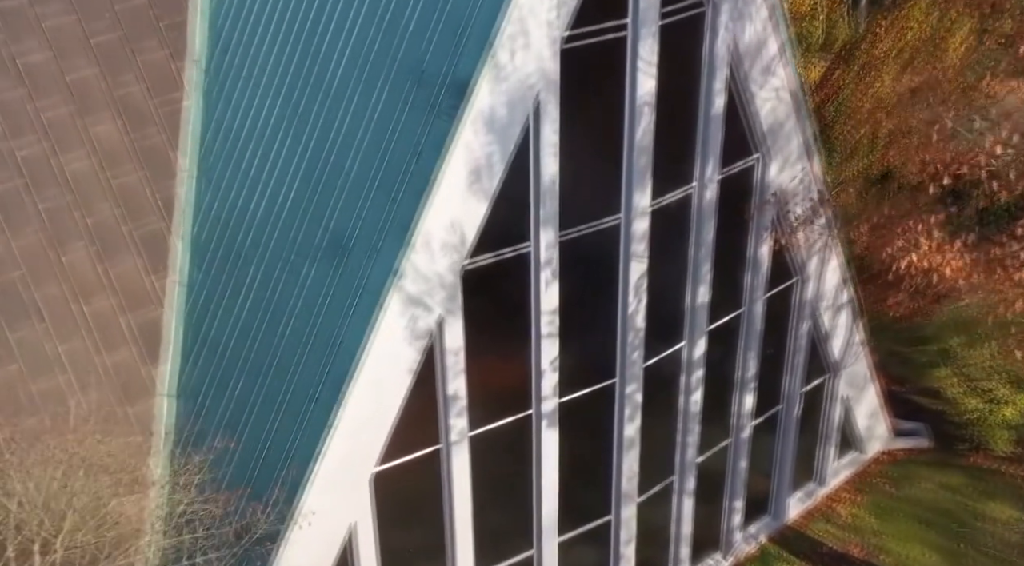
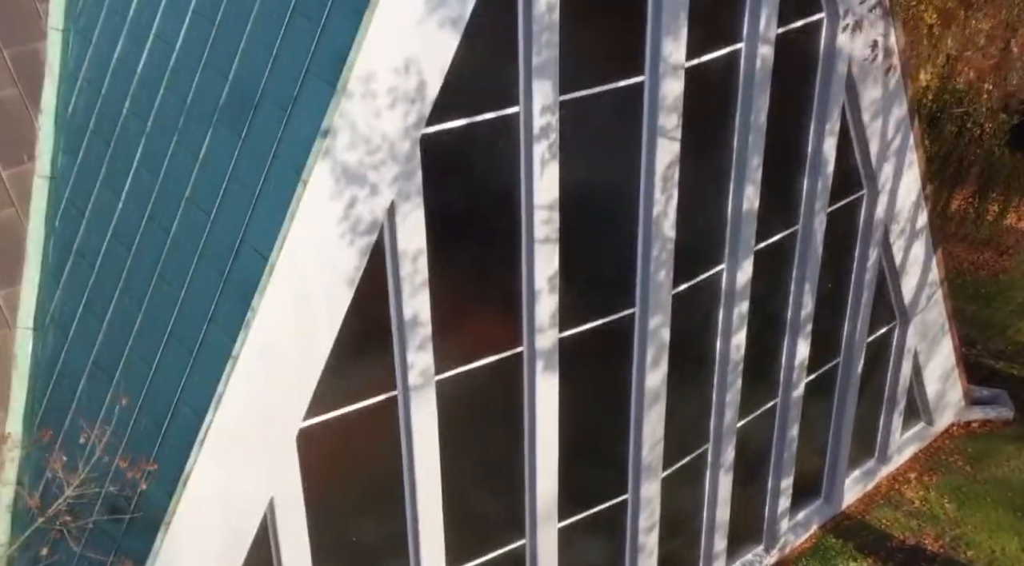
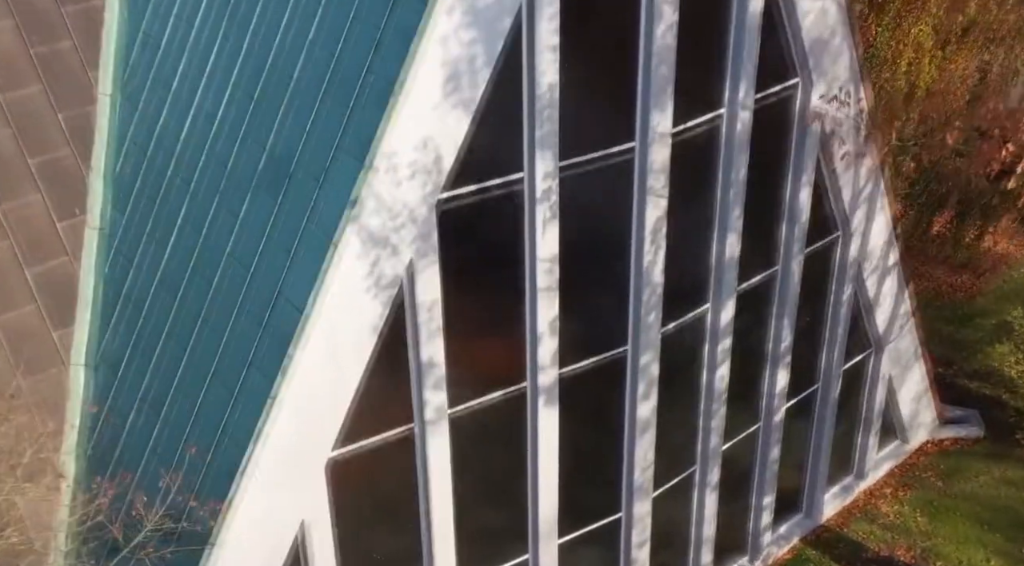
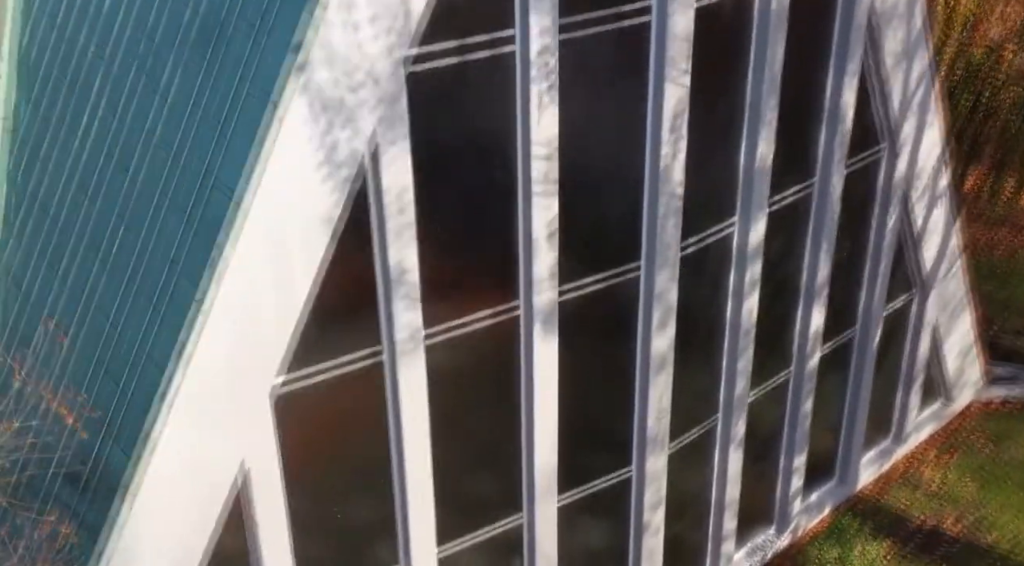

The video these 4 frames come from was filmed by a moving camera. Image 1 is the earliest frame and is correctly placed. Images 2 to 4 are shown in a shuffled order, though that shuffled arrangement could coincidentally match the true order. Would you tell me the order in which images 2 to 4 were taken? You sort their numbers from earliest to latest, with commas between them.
3, 2, 4
